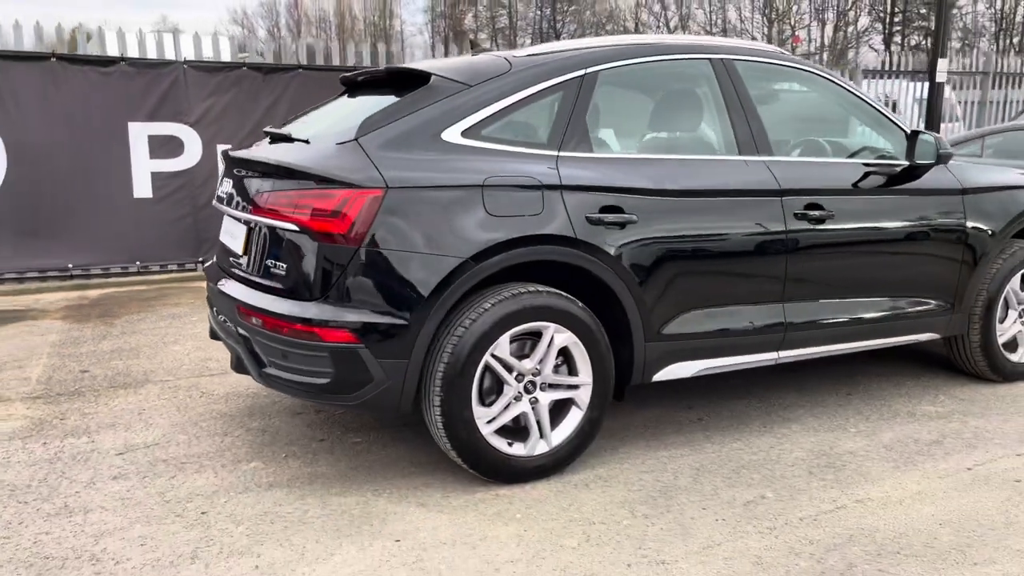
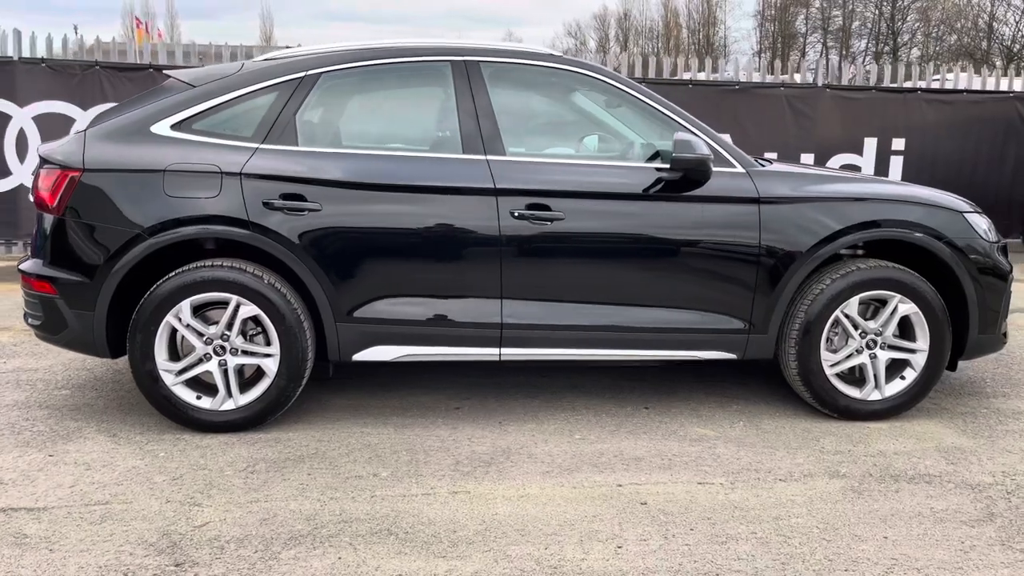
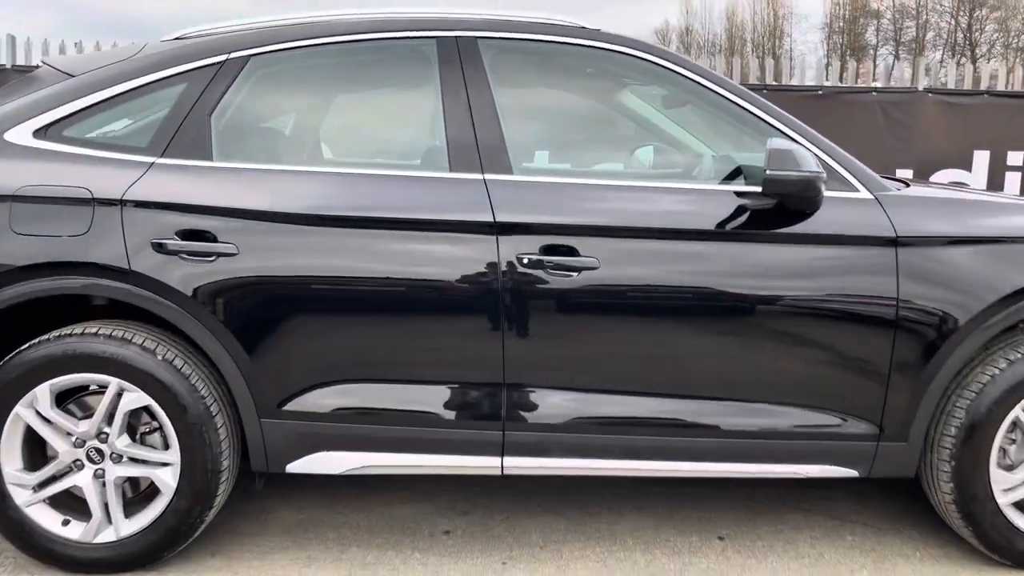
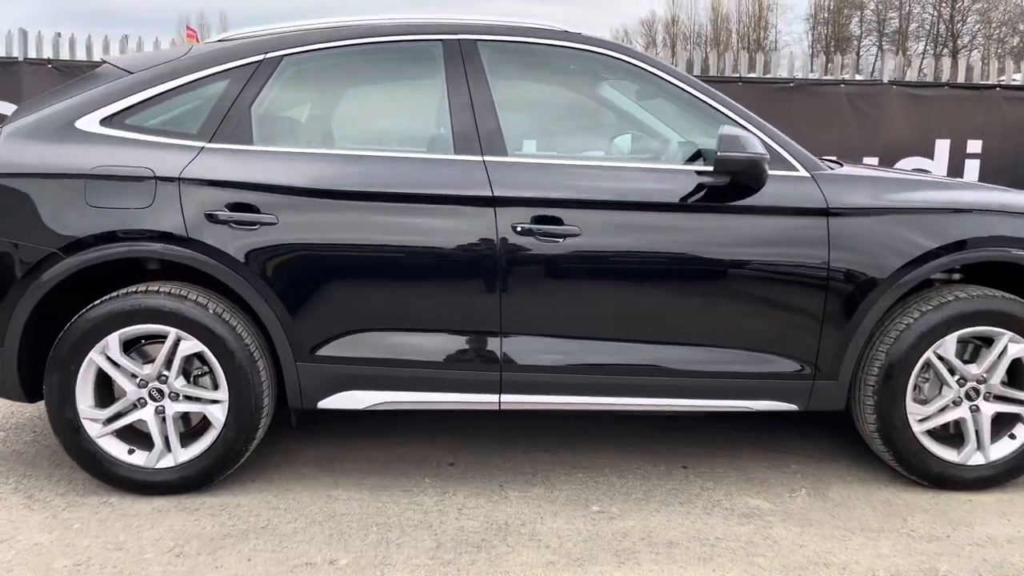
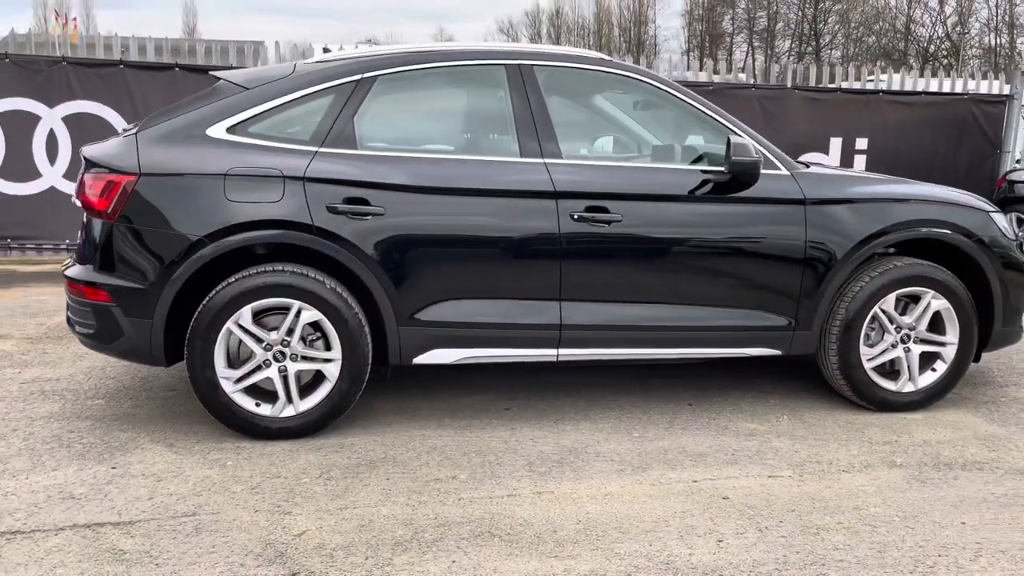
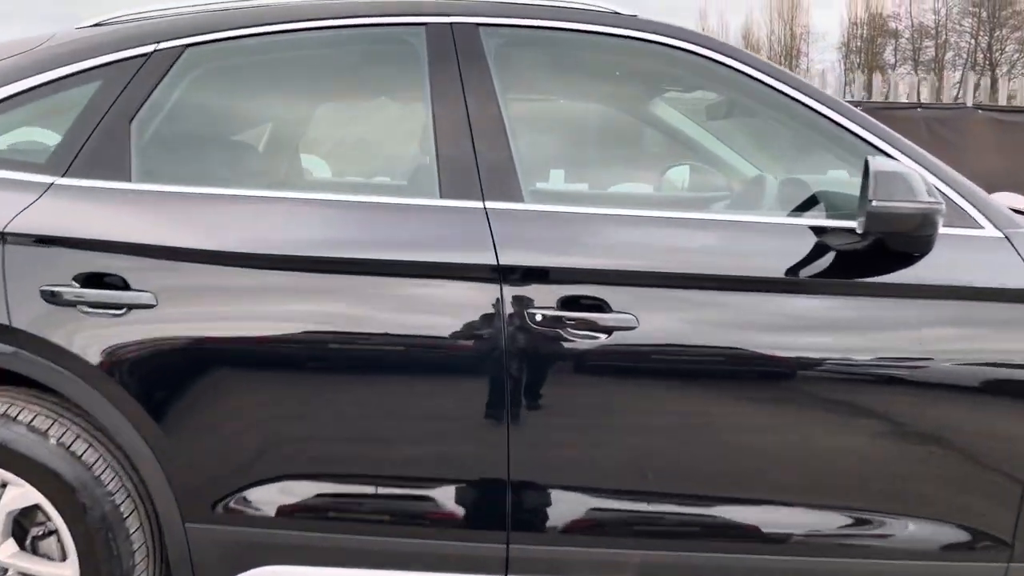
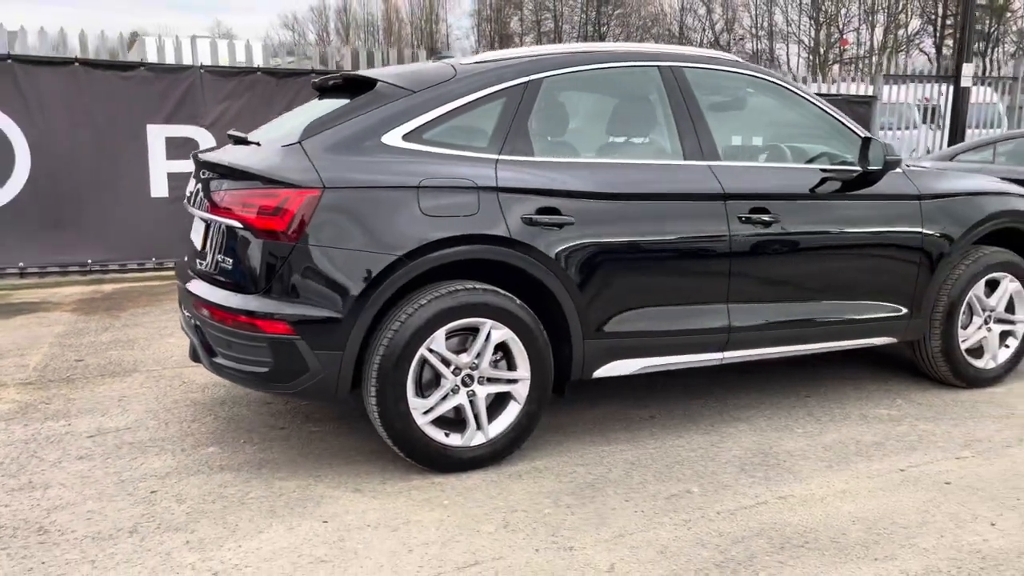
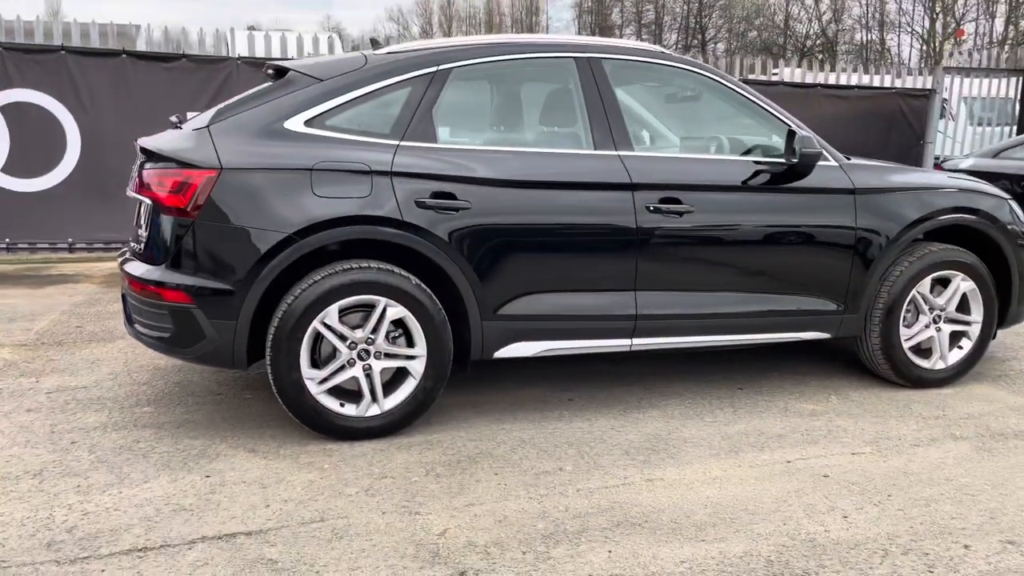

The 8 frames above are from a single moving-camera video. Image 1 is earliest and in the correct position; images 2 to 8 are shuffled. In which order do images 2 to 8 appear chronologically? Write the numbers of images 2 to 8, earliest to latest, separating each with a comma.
7, 8, 5, 2, 4, 3, 6
